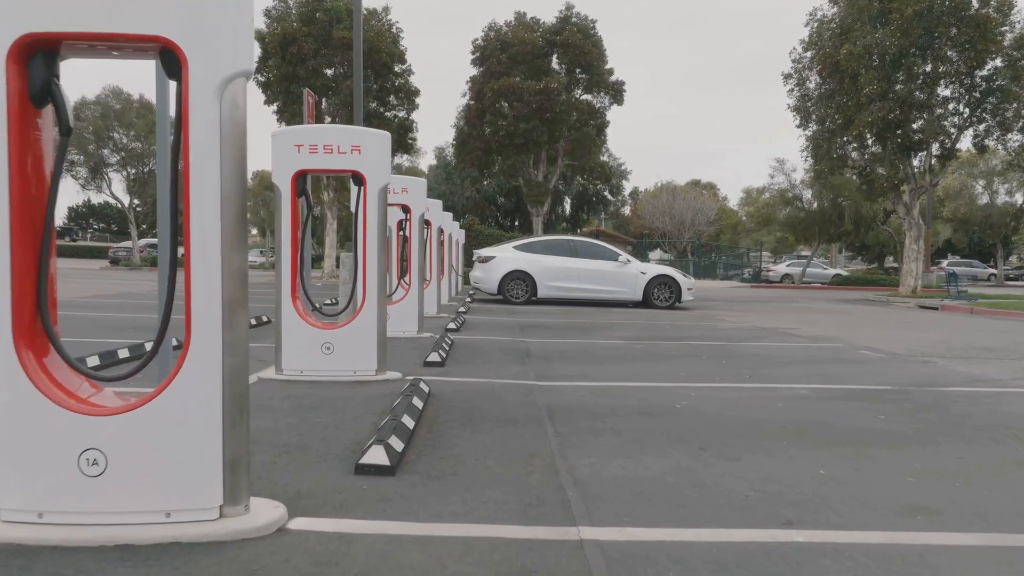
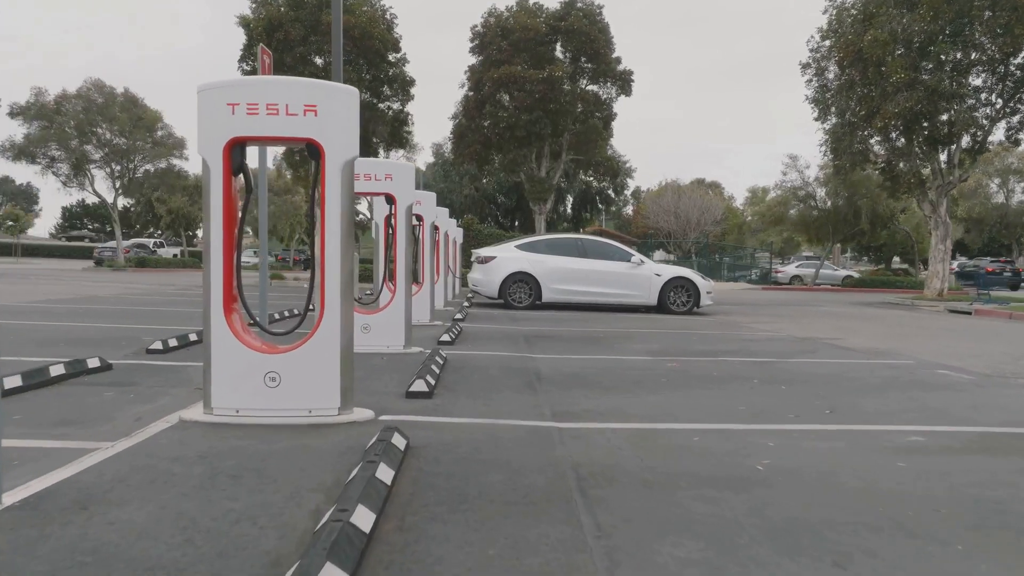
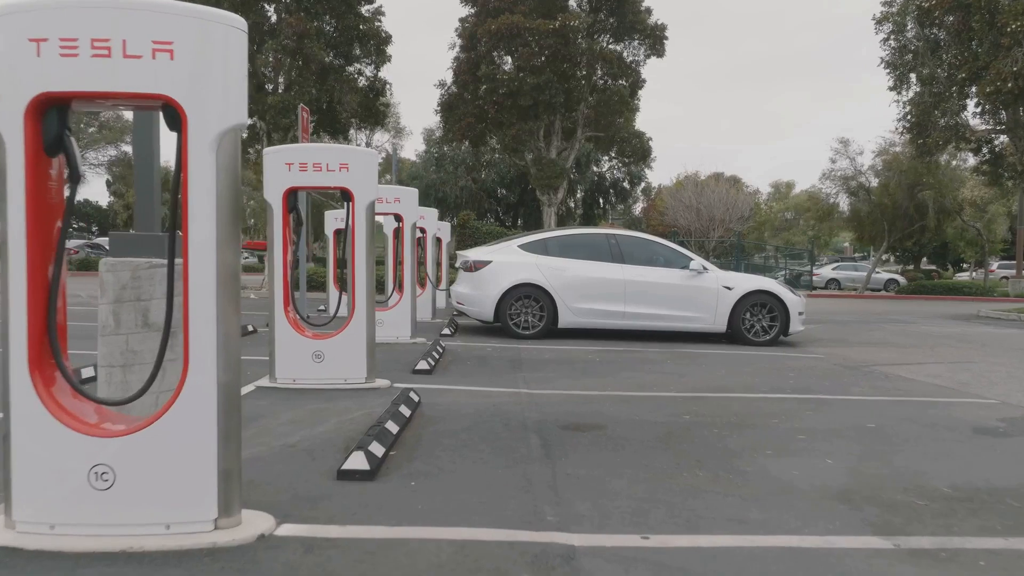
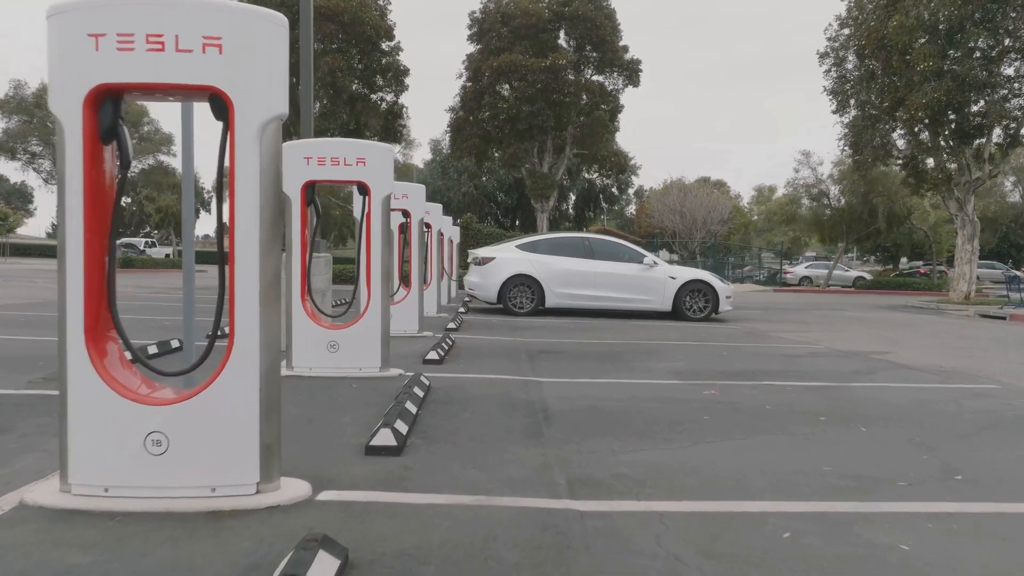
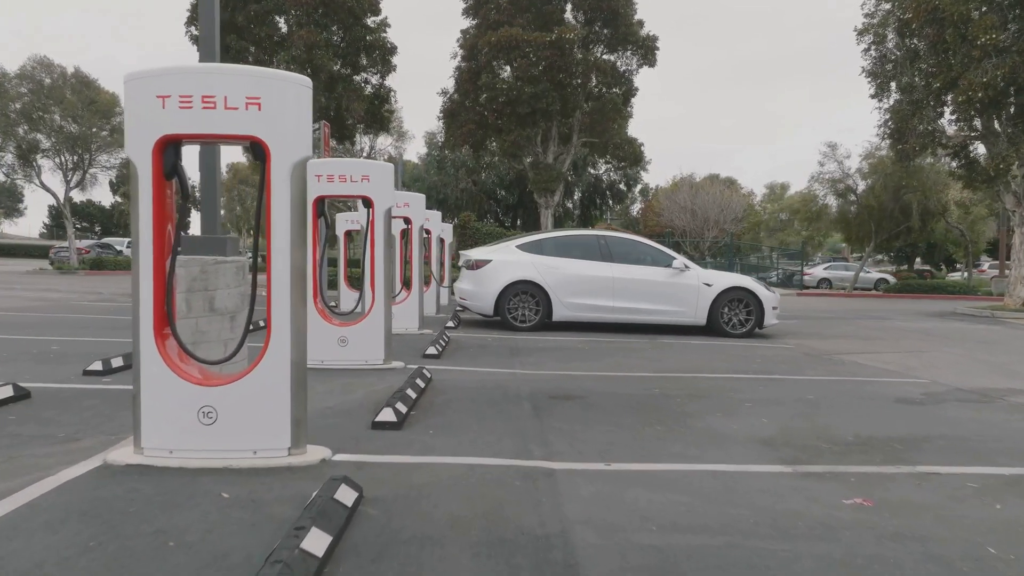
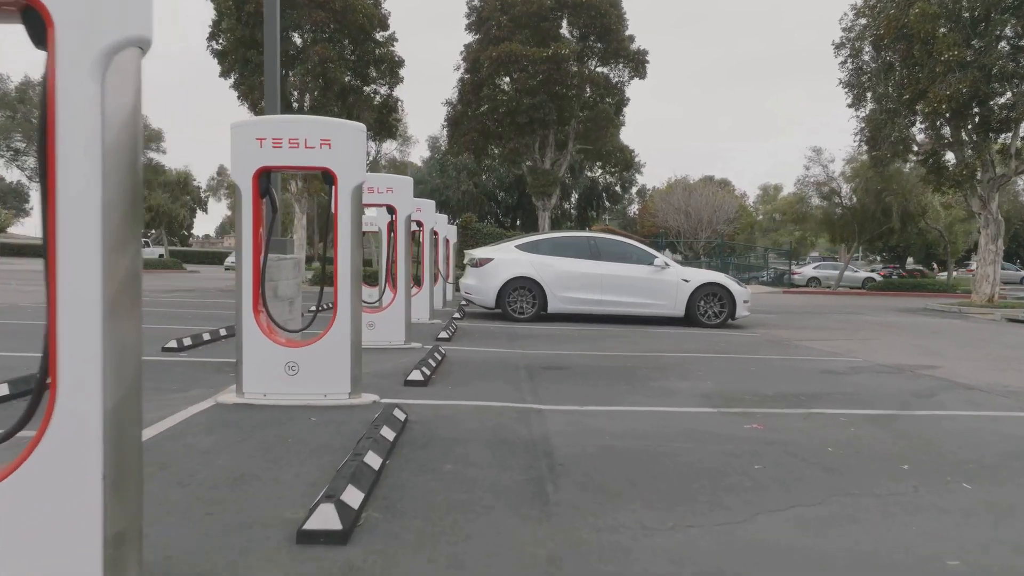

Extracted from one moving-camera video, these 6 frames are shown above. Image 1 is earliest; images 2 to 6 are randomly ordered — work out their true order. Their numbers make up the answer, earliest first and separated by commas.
2, 4, 6, 5, 3
